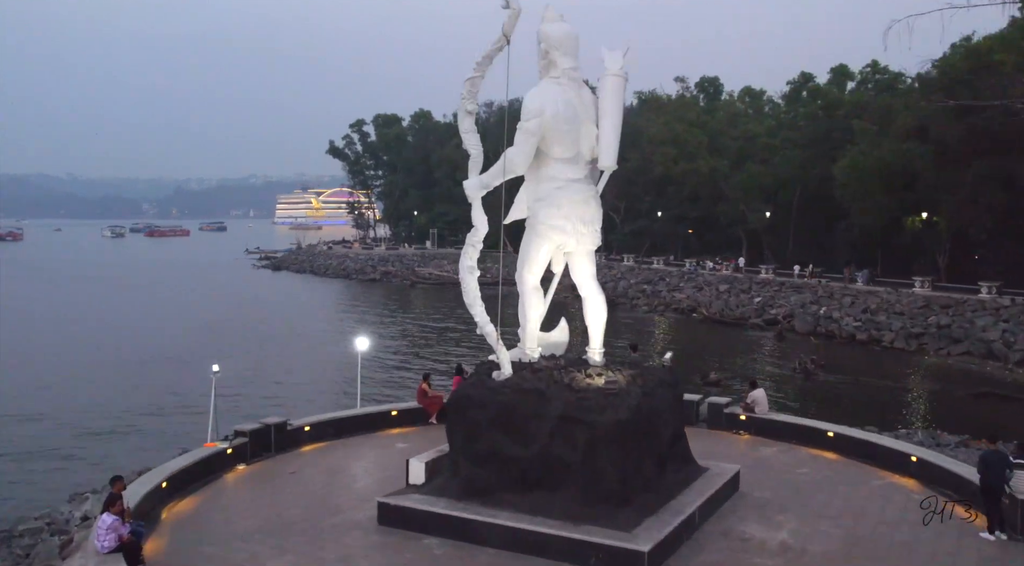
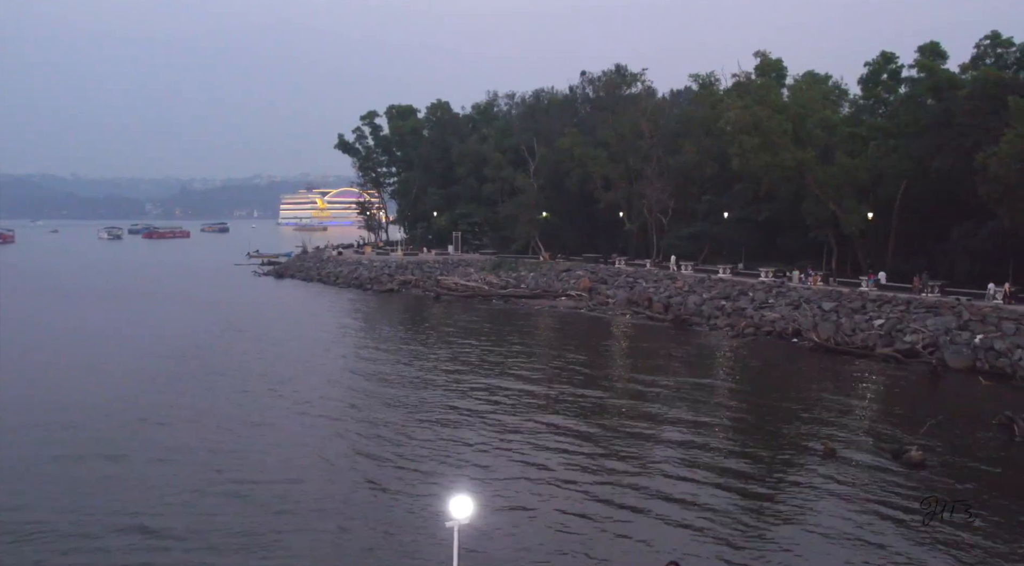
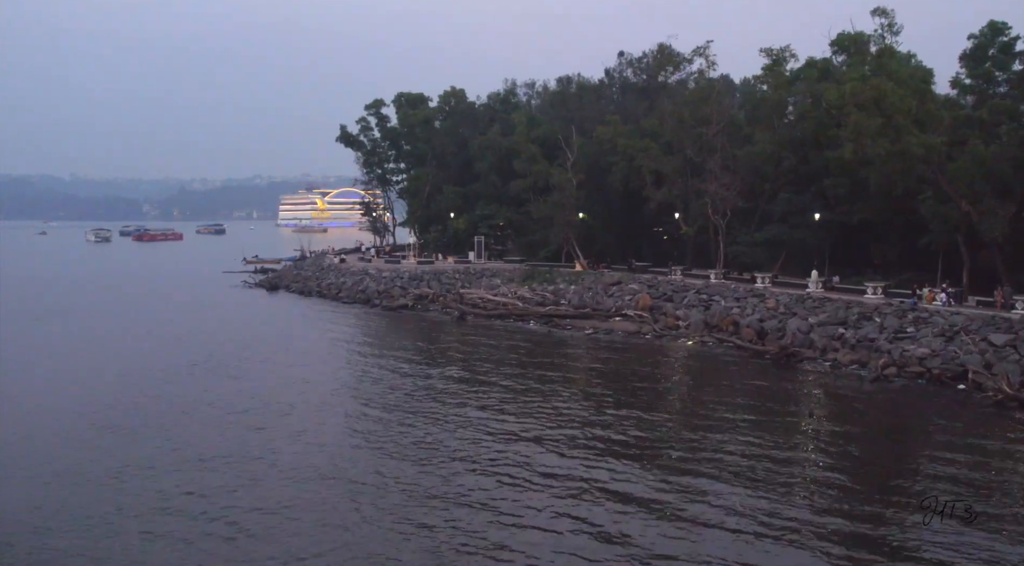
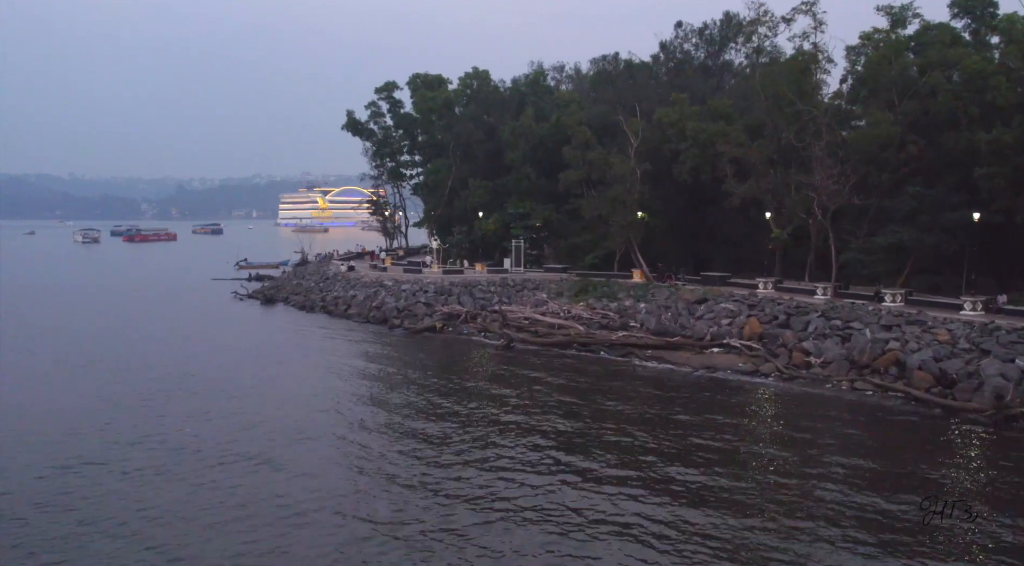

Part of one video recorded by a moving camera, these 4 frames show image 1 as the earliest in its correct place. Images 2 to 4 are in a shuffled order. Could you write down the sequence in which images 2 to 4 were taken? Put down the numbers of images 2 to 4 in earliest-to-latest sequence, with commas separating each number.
2, 3, 4
